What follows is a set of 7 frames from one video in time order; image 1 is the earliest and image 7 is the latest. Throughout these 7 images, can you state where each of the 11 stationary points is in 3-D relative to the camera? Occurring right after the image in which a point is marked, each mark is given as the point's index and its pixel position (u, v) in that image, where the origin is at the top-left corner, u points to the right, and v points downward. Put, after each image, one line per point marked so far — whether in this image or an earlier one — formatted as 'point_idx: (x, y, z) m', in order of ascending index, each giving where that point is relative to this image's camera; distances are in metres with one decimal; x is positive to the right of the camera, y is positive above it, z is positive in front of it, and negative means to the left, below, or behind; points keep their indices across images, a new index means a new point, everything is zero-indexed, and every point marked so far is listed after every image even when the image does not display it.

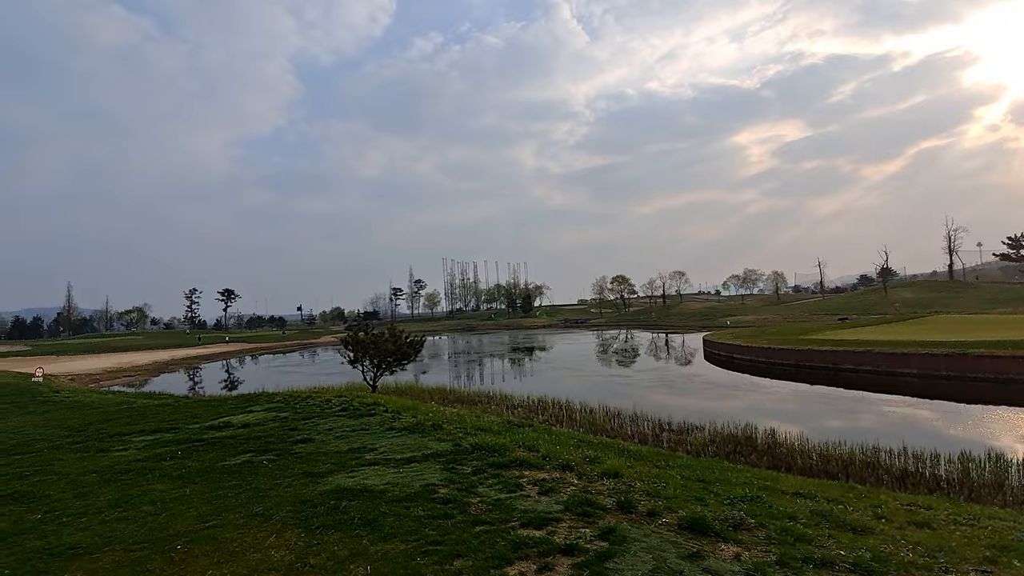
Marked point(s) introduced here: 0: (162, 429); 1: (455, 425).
0: (-6.6, -2.7, +9.9) m
1: (-1.1, -2.7, +10.4) m
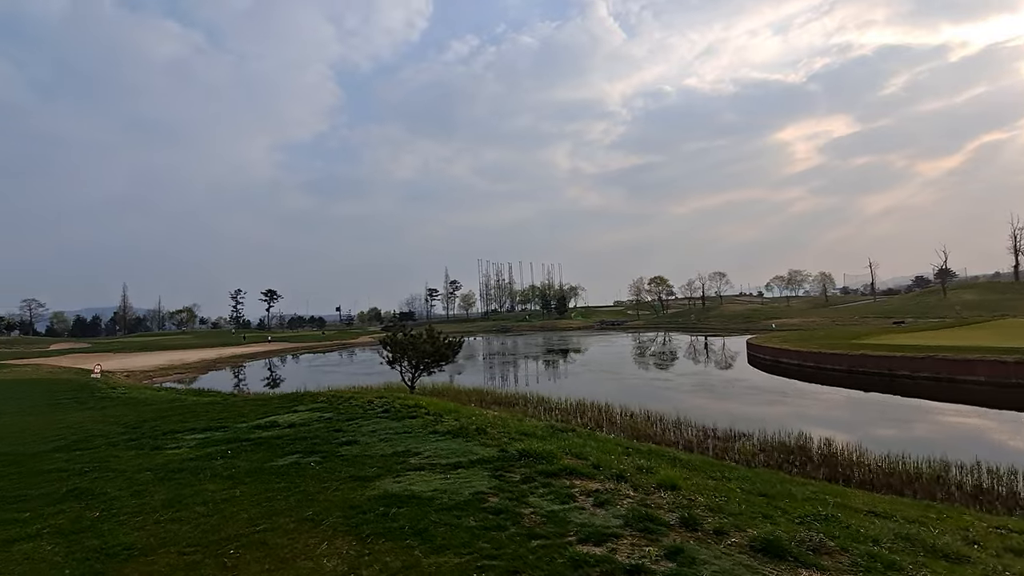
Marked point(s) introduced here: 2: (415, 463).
0: (-5.7, -2.7, +10.0) m
1: (-0.2, -2.8, +10.2) m
2: (-1.4, -2.5, +7.5) m
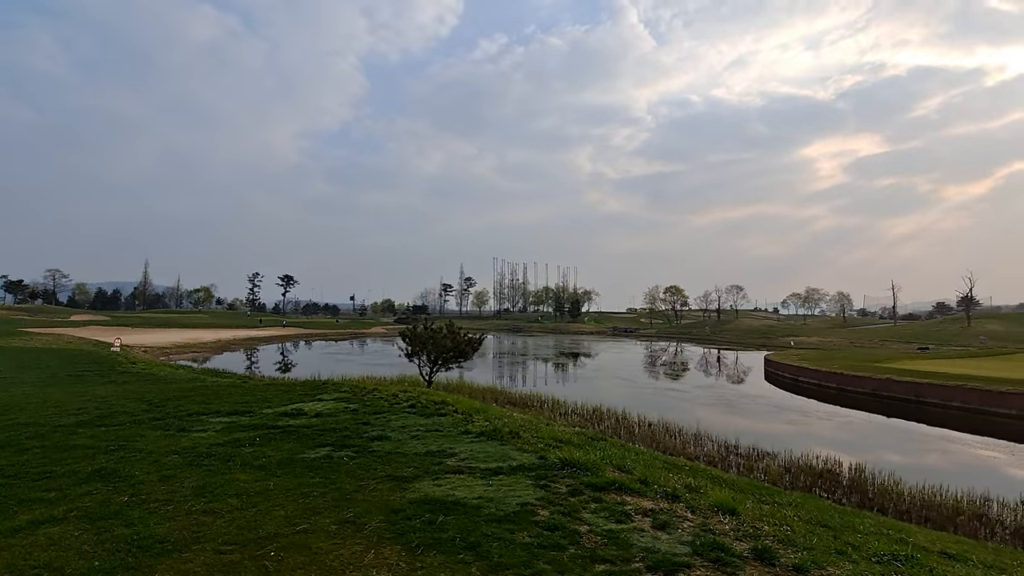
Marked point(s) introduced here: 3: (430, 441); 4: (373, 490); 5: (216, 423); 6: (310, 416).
0: (-5.1, -2.3, +9.7) m
1: (+0.4, -2.7, +9.8) m
2: (-0.8, -2.4, +7.1) m
3: (-1.3, -2.4, +8.3) m
4: (-1.5, -2.2, +5.8) m
5: (-5.0, -2.3, +8.8) m
6: (-3.8, -2.4, +9.8) m
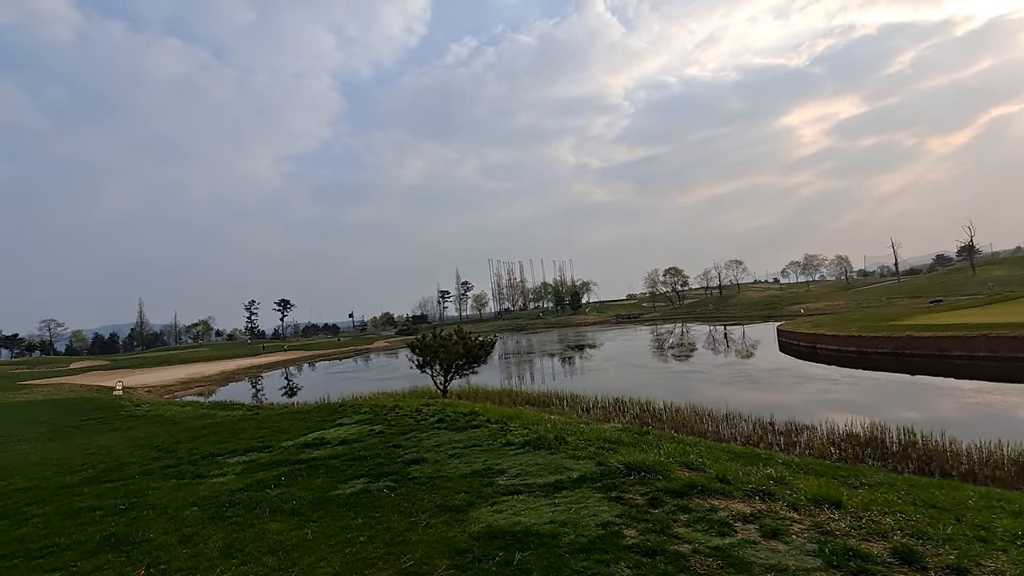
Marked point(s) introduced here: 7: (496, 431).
0: (-4.4, -2.7, +8.9) m
1: (+1.1, -2.5, +9.0) m
2: (0.0, -2.4, +6.3) m
3: (-0.5, -2.5, +7.5) m
4: (-0.8, -2.3, +5.0) m
5: (-4.2, -2.7, +8.0) m
6: (-3.0, -2.7, +8.9) m
7: (-0.3, -2.6, +9.4) m
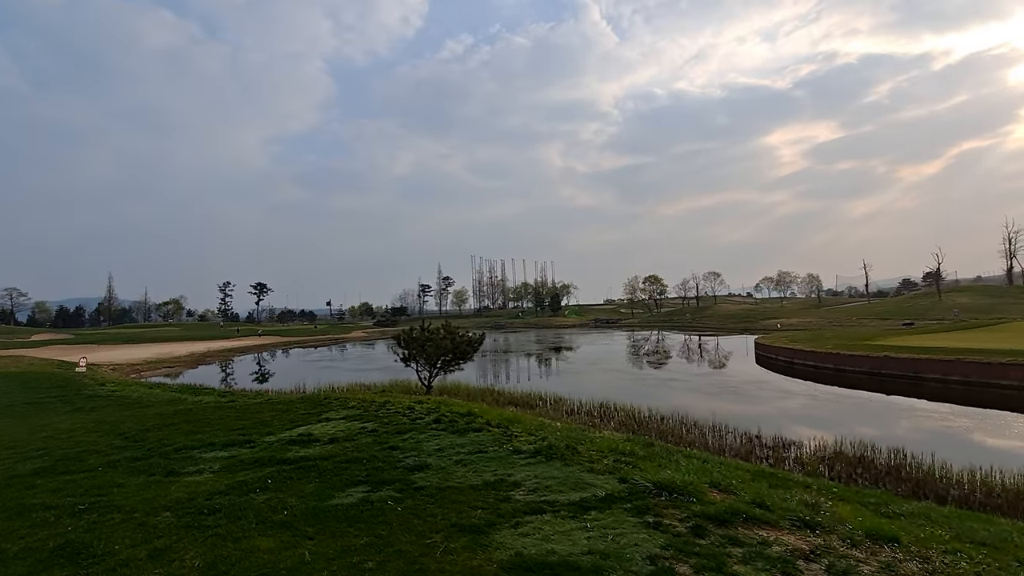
0: (-4.3, -2.4, +8.1) m
1: (+1.2, -2.5, +8.3) m
2: (+0.2, -2.3, +5.6) m
3: (-0.4, -2.3, +6.8) m
4: (-0.5, -2.2, +4.3) m
5: (-4.1, -2.4, +7.2) m
6: (-2.9, -2.4, +8.2) m
7: (-0.2, -2.5, +8.7) m
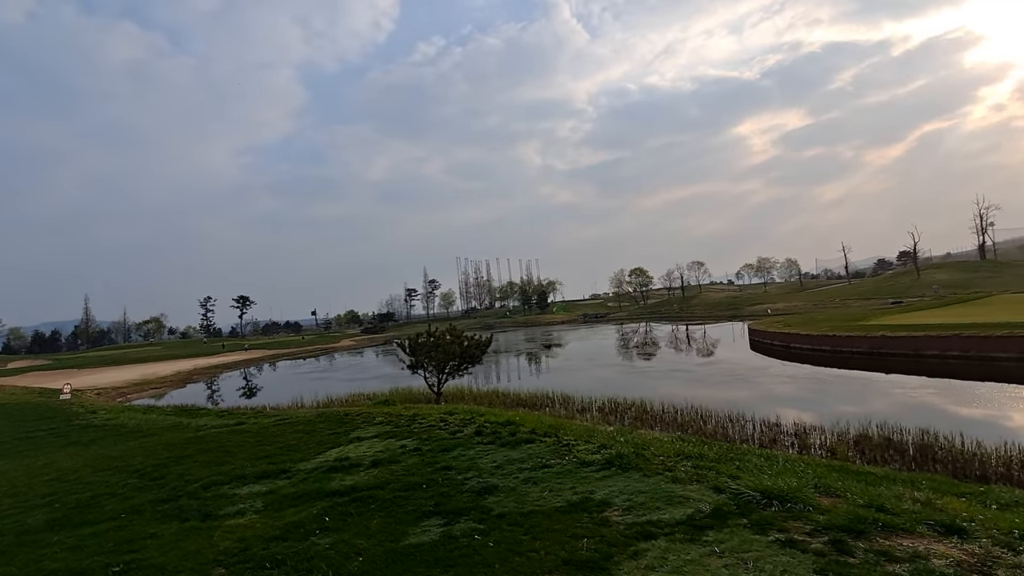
0: (-3.4, -2.6, +7.3) m
1: (+2.1, -2.4, +7.7) m
2: (+1.1, -2.2, +5.0) m
3: (+0.5, -2.3, +6.2) m
4: (+0.4, -2.2, +3.6) m
5: (-3.2, -2.5, +6.4) m
6: (-2.0, -2.5, +7.4) m
7: (+0.7, -2.4, +8.0) m
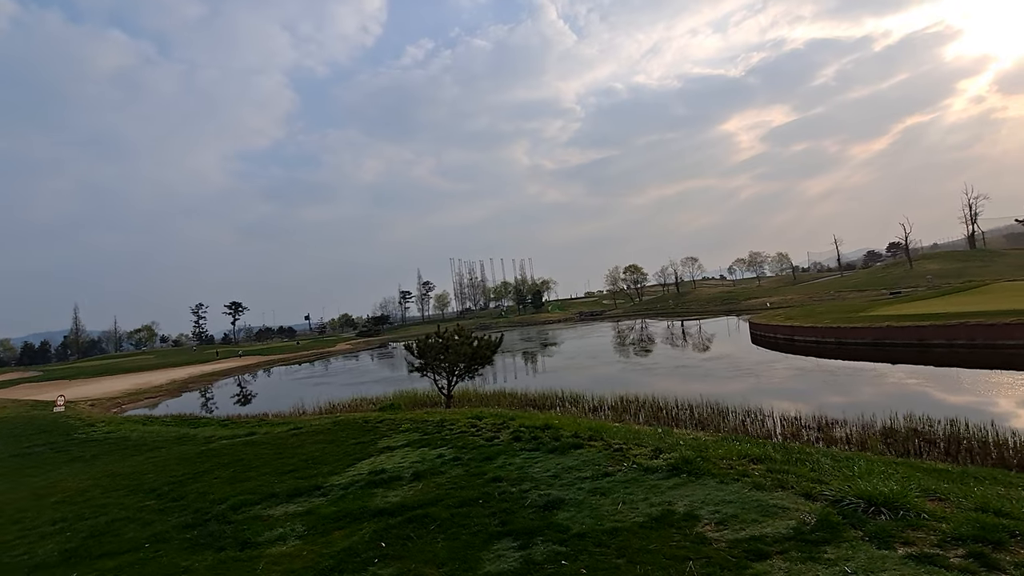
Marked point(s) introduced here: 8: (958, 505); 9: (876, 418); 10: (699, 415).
0: (-2.7, -2.6, +6.6) m
1: (+2.8, -2.3, +7.2) m
2: (+1.9, -2.1, +4.4) m
3: (+1.3, -2.2, +5.6) m
4: (+1.2, -2.1, +3.1) m
5: (-2.5, -2.5, +5.7) m
6: (-1.3, -2.5, +6.8) m
7: (+1.4, -2.3, +7.4) m
8: (+4.3, -2.1, +5.0) m
9: (+13.1, -4.7, +18.4) m
10: (+7.2, -4.6, +18.8) m
